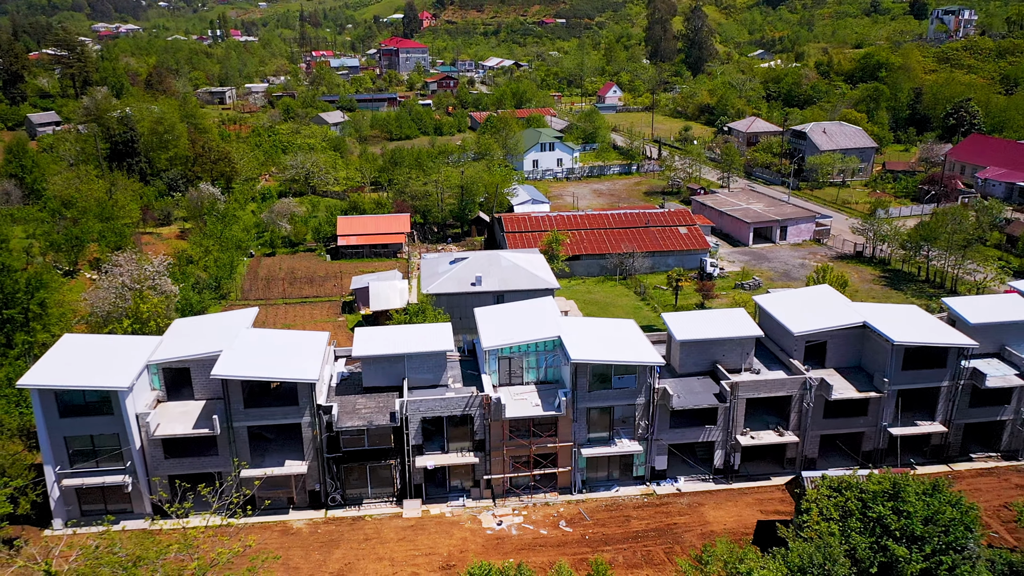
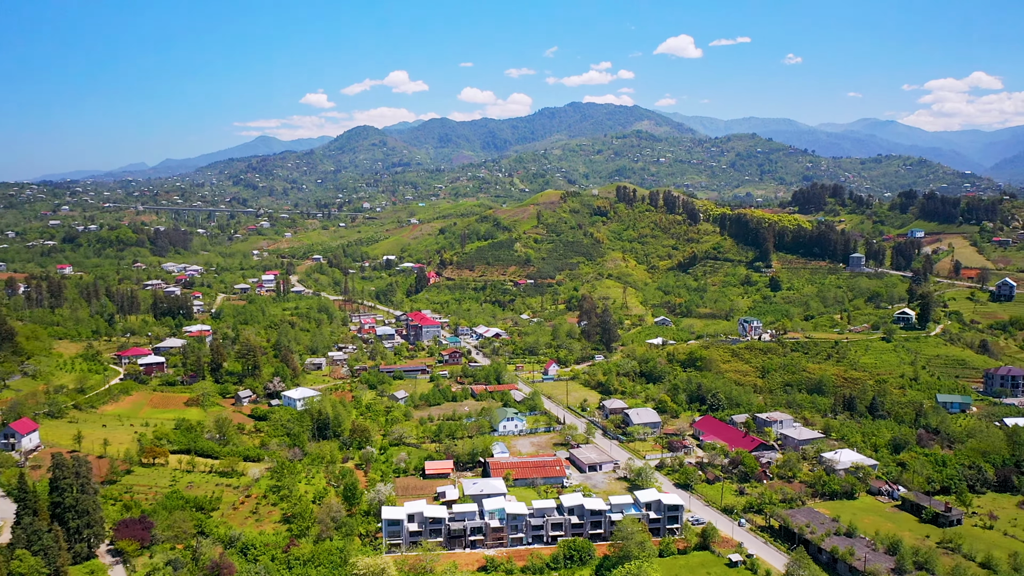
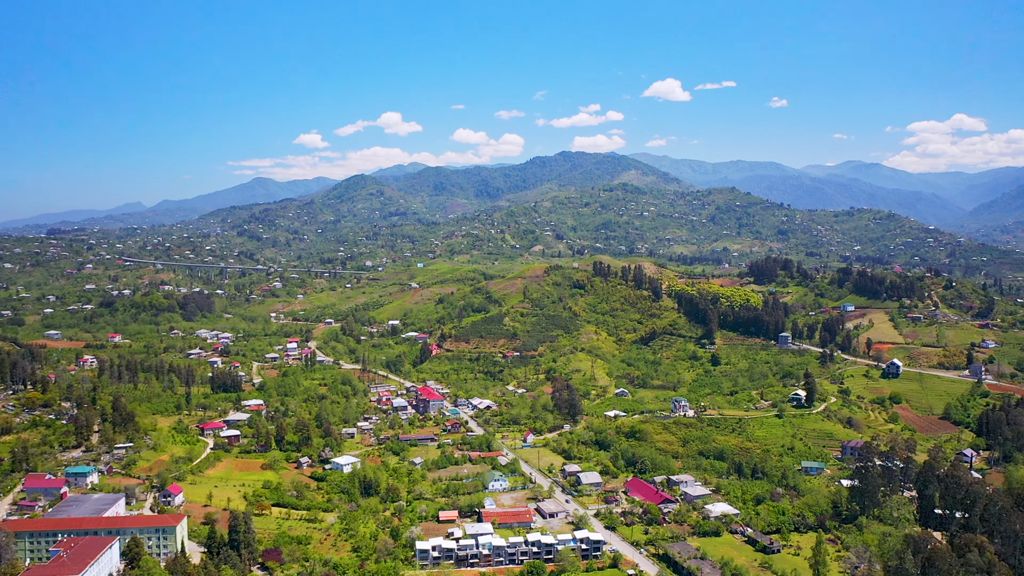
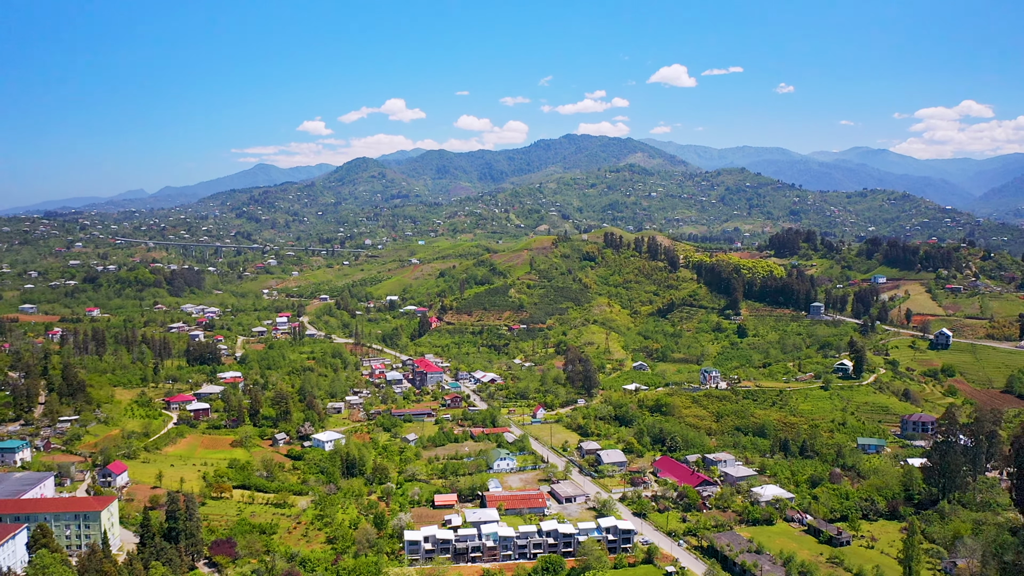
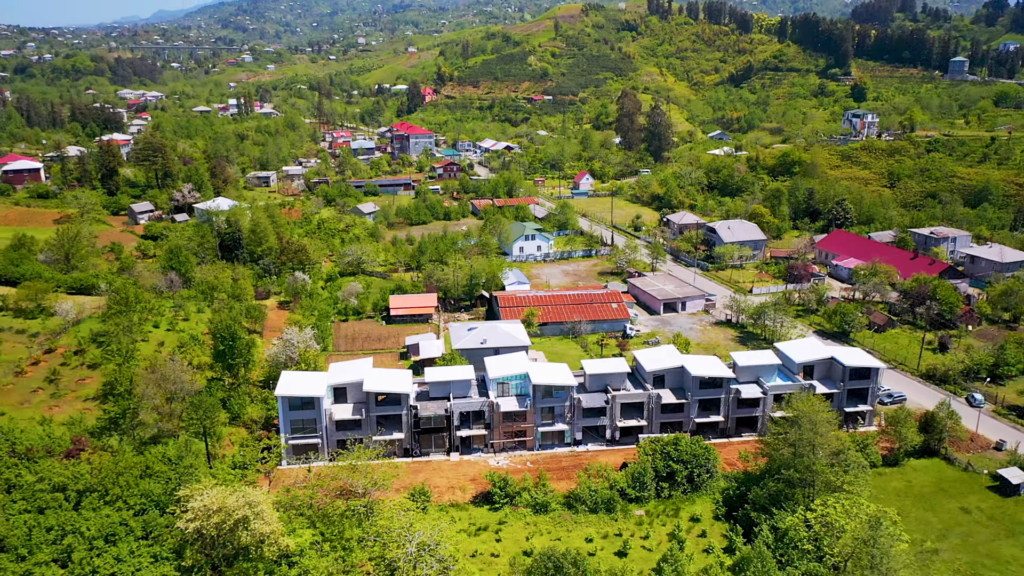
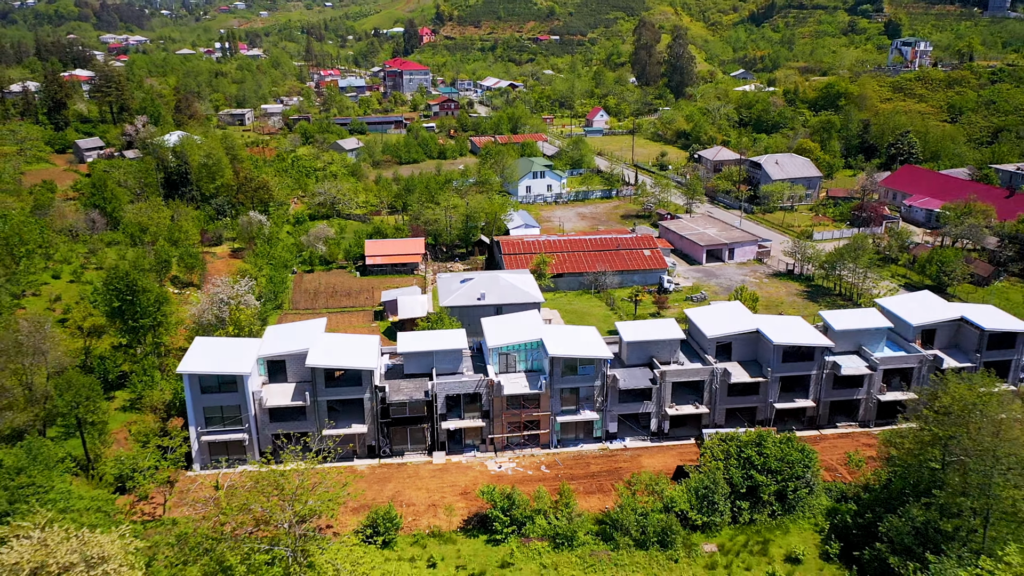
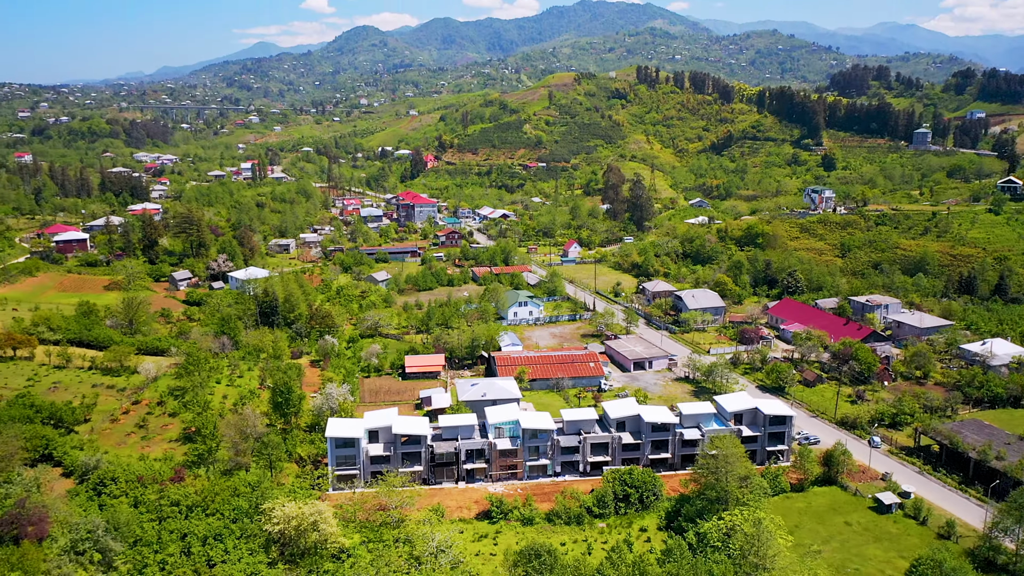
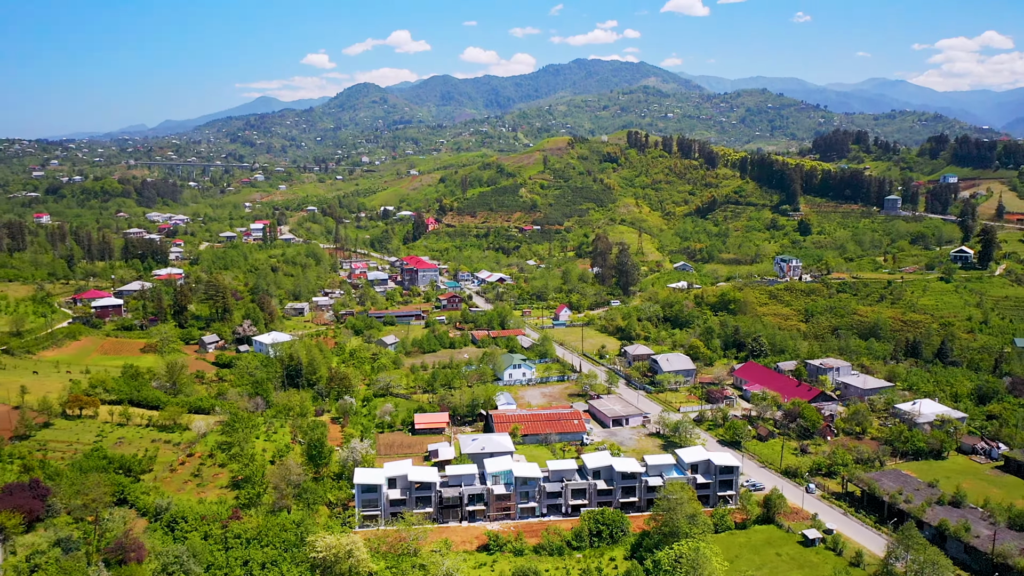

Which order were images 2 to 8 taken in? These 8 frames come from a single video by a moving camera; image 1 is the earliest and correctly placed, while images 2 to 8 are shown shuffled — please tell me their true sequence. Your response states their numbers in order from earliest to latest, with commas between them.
6, 5, 7, 8, 2, 4, 3
